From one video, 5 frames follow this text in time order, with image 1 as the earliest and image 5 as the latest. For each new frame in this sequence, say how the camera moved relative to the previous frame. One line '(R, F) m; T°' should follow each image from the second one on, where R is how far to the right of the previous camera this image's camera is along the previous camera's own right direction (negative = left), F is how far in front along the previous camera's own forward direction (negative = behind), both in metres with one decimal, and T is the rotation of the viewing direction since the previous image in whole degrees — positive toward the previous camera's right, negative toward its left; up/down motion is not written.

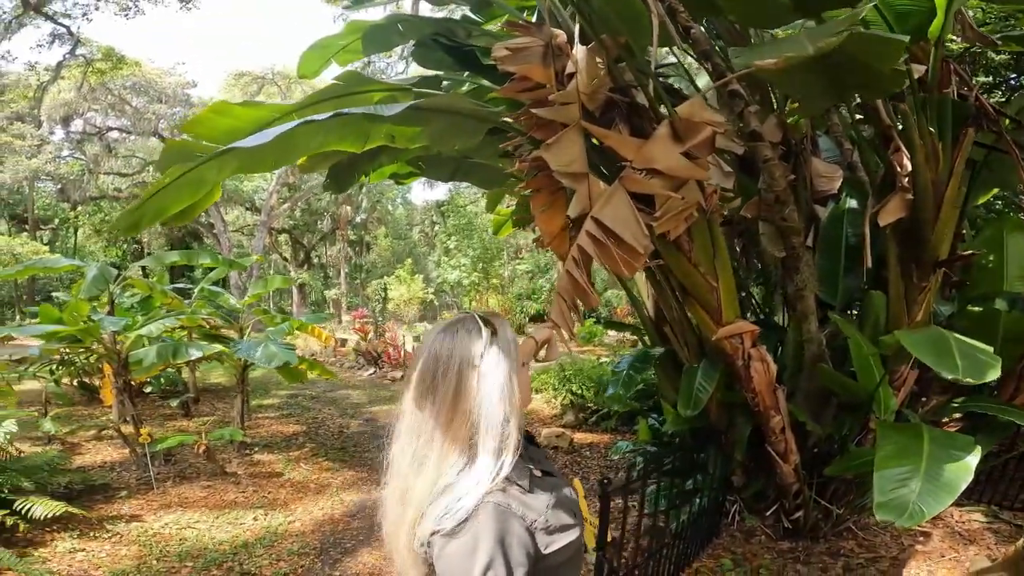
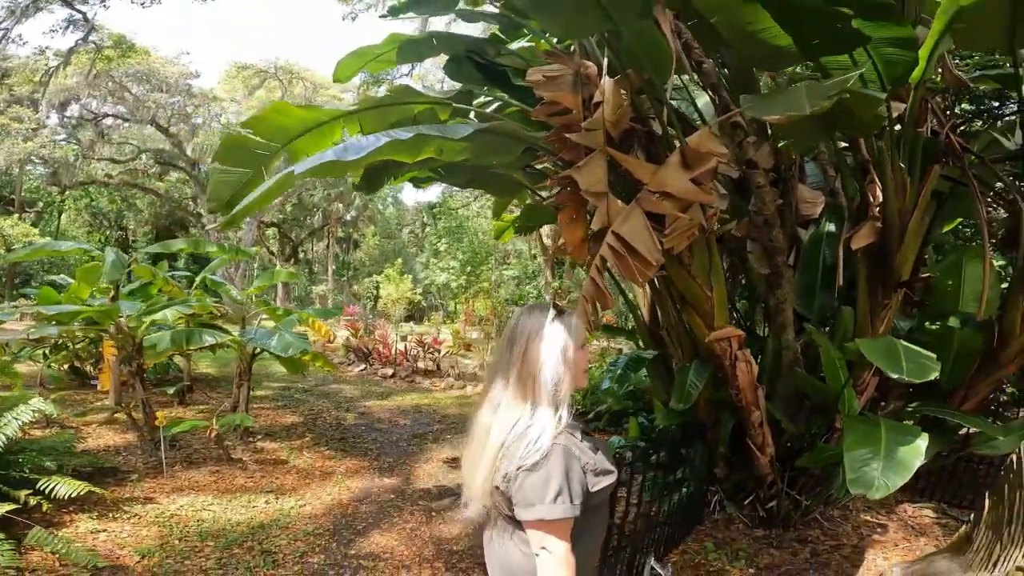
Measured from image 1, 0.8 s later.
(-0.2, -0.3) m; +2°
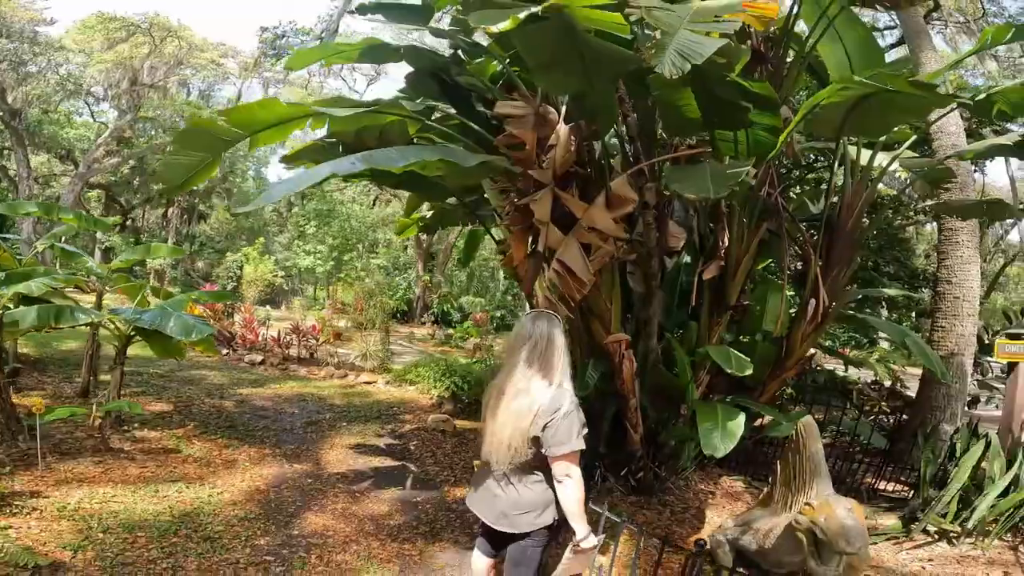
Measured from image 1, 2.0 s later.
(-0.7, -0.4) m; +16°
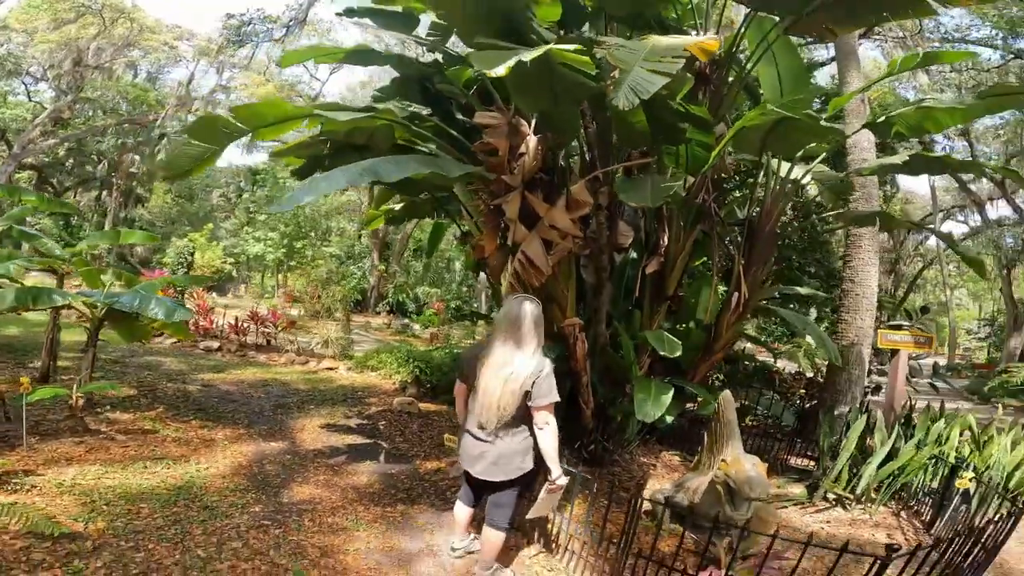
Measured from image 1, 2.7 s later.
(-0.2, -0.4) m; +5°
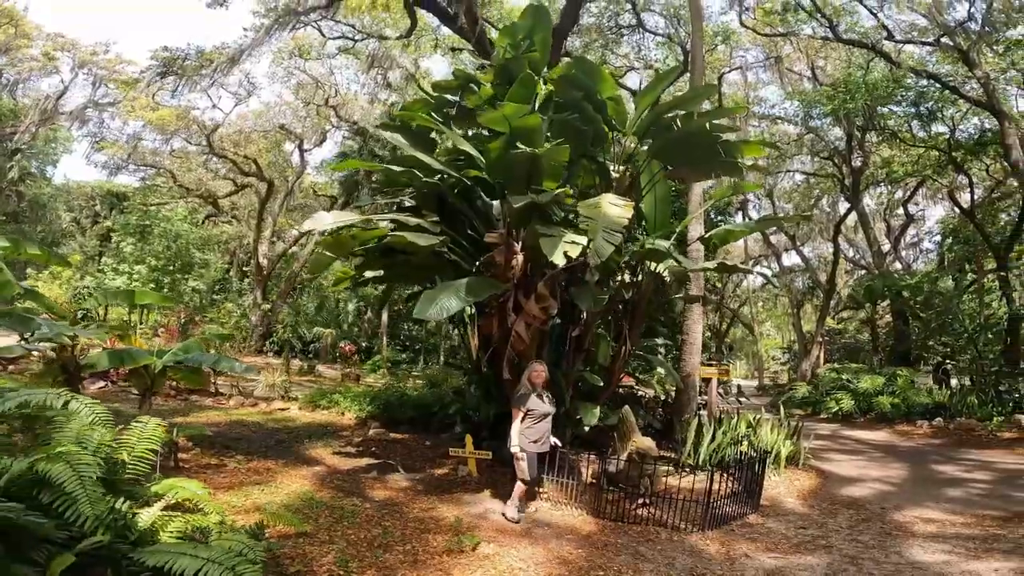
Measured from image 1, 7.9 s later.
(-1.7, -2.1) m; +16°
